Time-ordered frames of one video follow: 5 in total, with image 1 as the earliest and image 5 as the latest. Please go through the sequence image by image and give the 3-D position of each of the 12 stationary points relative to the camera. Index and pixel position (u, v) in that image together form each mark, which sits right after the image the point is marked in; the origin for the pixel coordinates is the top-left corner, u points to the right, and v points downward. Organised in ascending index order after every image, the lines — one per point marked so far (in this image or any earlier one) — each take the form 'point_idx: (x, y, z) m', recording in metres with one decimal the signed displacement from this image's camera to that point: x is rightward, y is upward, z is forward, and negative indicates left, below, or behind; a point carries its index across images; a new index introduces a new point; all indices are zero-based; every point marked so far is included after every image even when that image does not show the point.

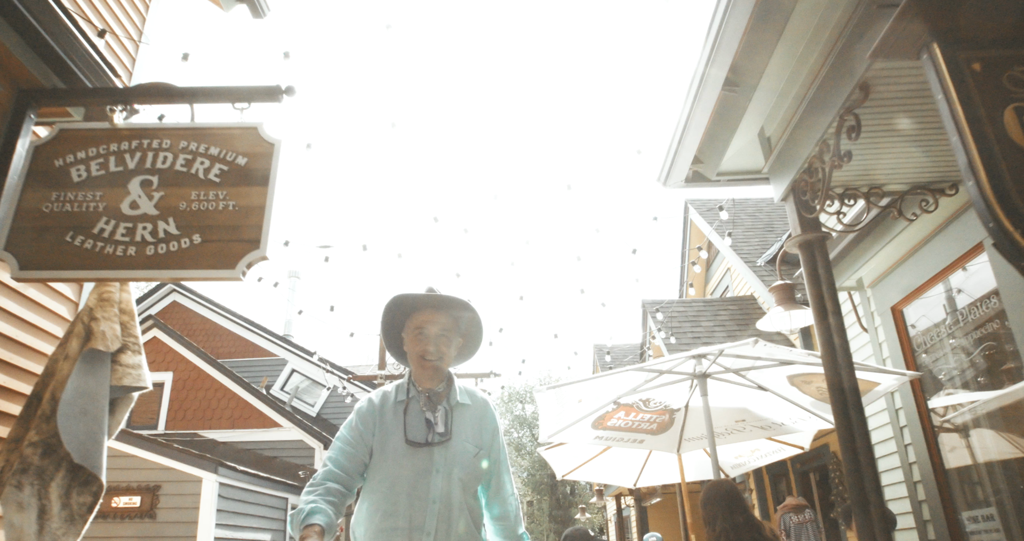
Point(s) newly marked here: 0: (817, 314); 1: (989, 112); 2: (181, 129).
0: (+1.6, -0.2, +3.2) m
1: (+1.5, +0.5, +2.0) m
2: (-1.4, +0.5, +2.7) m
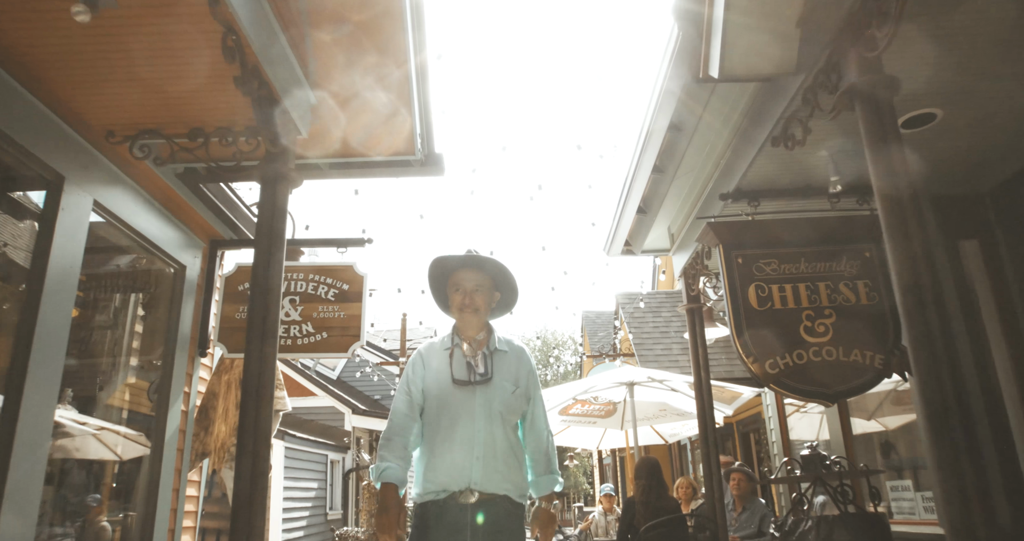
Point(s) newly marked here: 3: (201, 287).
0: (+1.5, -0.7, +5.2) m
1: (+1.4, -0.1, +3.9) m
2: (-1.4, 0.0, +4.5) m
3: (-2.3, -0.1, +4.6) m
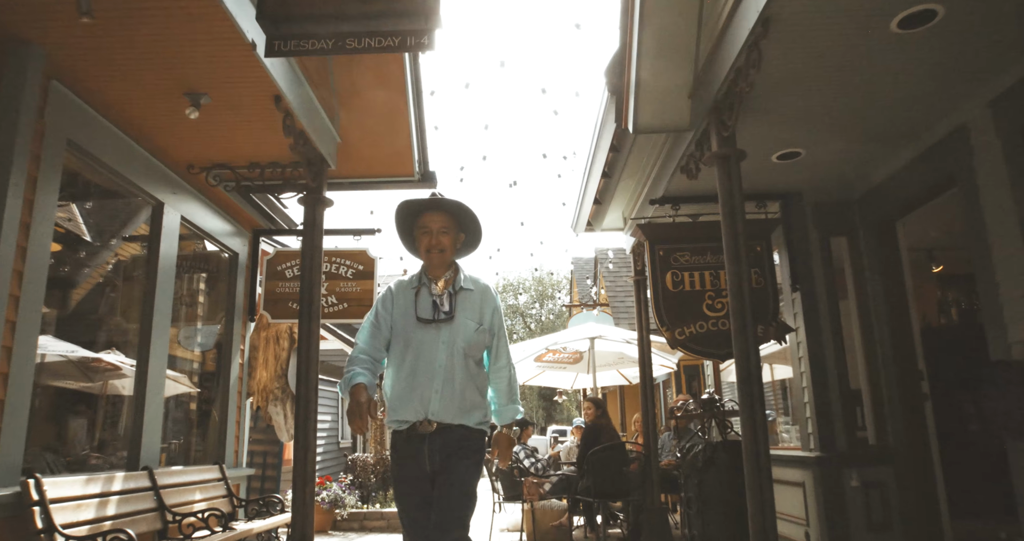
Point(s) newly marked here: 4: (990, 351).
0: (+1.3, -0.5, +6.5) m
1: (+1.2, 0.0, +5.2) m
2: (-1.6, +0.2, +5.8) m
3: (-2.5, 0.0, +5.9) m
4: (+3.0, -0.5, +3.9) m
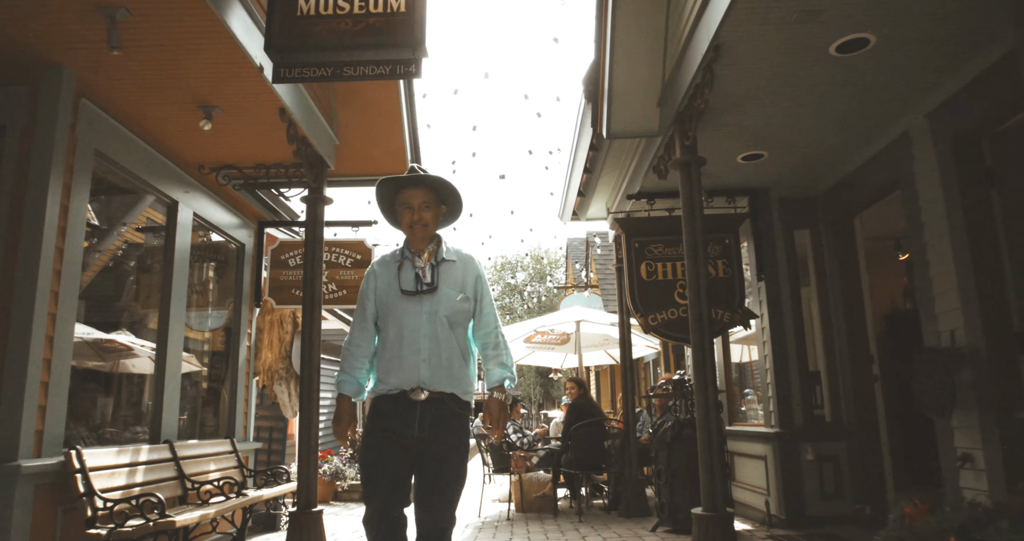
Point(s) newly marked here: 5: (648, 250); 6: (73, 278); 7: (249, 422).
0: (+1.2, -0.4, +6.9) m
1: (+1.1, +0.1, +5.6) m
2: (-1.8, +0.3, +6.2) m
3: (-2.6, +0.2, +6.3) m
4: (+2.8, -0.5, +4.3) m
5: (+1.2, +0.2, +5.6) m
6: (-2.4, -0.1, +3.5) m
7: (-2.7, -1.5, +6.4) m
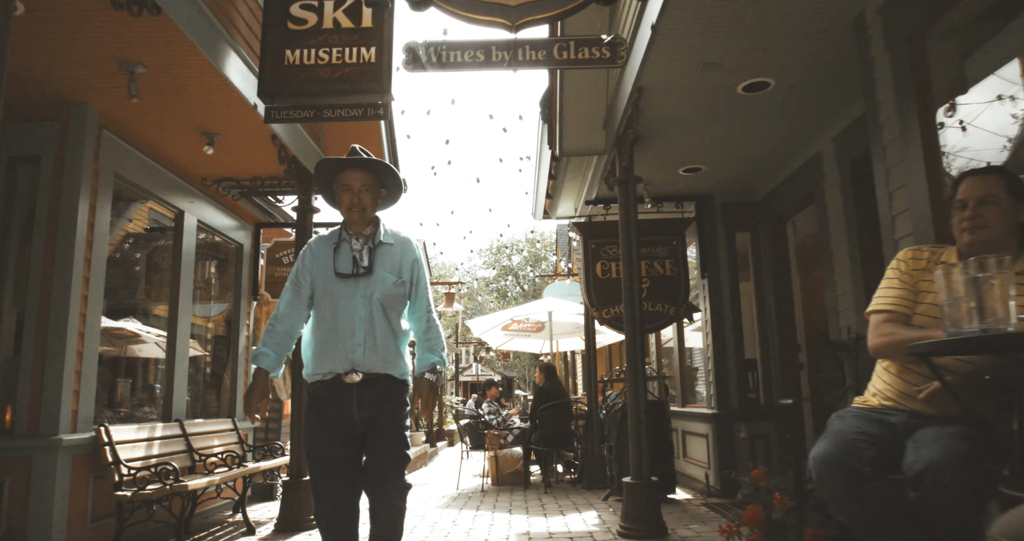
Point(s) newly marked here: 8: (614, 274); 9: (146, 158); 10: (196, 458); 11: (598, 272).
0: (+0.9, -0.3, +7.6) m
1: (+0.8, +0.1, +6.2) m
2: (-2.1, +0.3, +6.8) m
3: (-2.9, +0.2, +6.9) m
4: (+2.6, -0.5, +5.0) m
5: (+0.9, +0.2, +6.3) m
6: (-2.7, -0.1, +4.2) m
7: (-3.0, -1.5, +7.1) m
8: (+1.0, 0.0, +6.2) m
9: (-2.8, +0.9, +4.8) m
10: (-2.6, -1.5, +5.2) m
11: (+0.9, 0.0, +6.2) m
